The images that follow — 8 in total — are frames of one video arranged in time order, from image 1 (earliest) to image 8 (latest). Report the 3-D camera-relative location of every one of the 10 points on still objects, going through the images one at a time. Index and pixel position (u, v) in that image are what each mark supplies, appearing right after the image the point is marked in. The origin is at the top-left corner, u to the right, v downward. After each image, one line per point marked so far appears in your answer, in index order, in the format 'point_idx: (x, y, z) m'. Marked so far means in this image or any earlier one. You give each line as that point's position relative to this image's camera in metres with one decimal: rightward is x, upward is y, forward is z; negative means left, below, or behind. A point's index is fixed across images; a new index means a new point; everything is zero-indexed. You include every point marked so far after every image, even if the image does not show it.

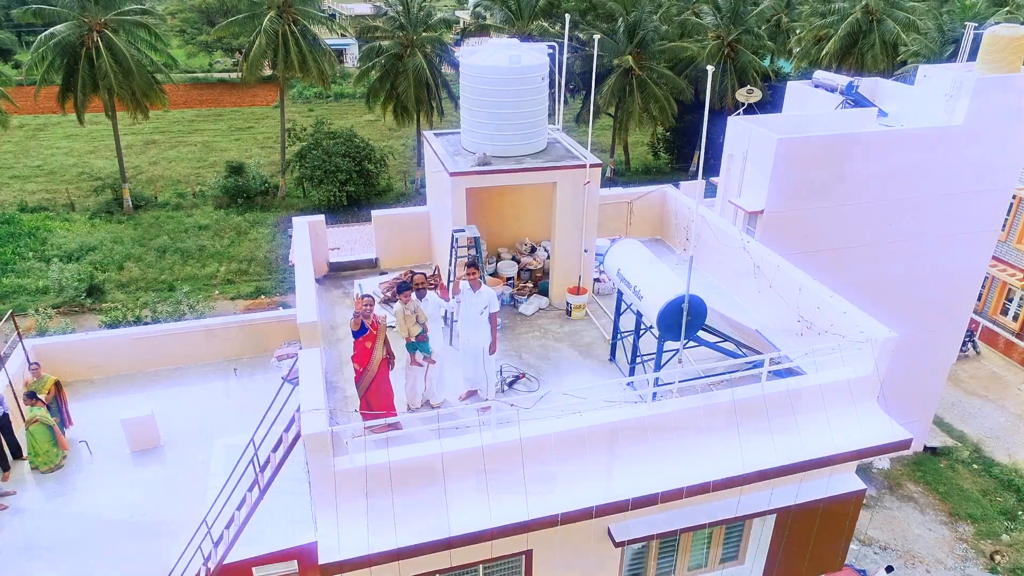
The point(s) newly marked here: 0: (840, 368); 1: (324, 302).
0: (+3.4, -0.8, +7.5) m
1: (-2.7, -0.3, +10.1) m
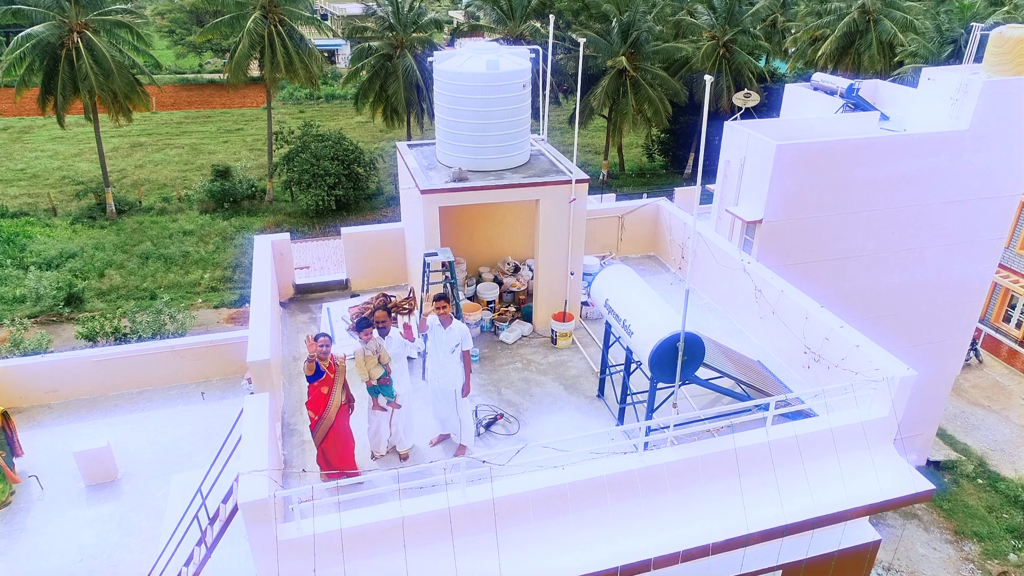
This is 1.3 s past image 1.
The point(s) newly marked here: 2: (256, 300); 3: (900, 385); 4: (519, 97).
0: (+3.2, -1.2, +6.8) m
1: (-3.0, -0.6, +9.3) m
2: (-3.0, -0.3, +8.1) m
3: (+3.6, -0.9, +6.5) m
4: (+0.1, +2.3, +8.7) m
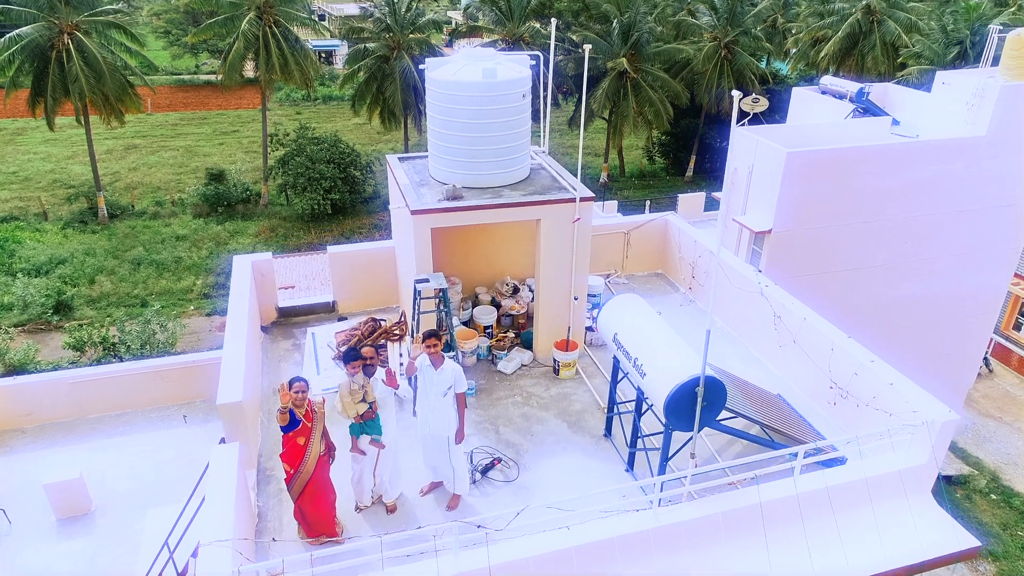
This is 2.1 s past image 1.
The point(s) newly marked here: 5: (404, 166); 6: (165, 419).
0: (+3.2, -1.4, +6.1) m
1: (-3.0, -0.9, +8.6) m
2: (-3.0, -0.6, +7.5) m
3: (+3.6, -1.2, +5.9) m
4: (0.0, +2.0, +8.1) m
5: (-1.4, +1.5, +9.1) m
6: (-4.7, -1.7, +9.8) m
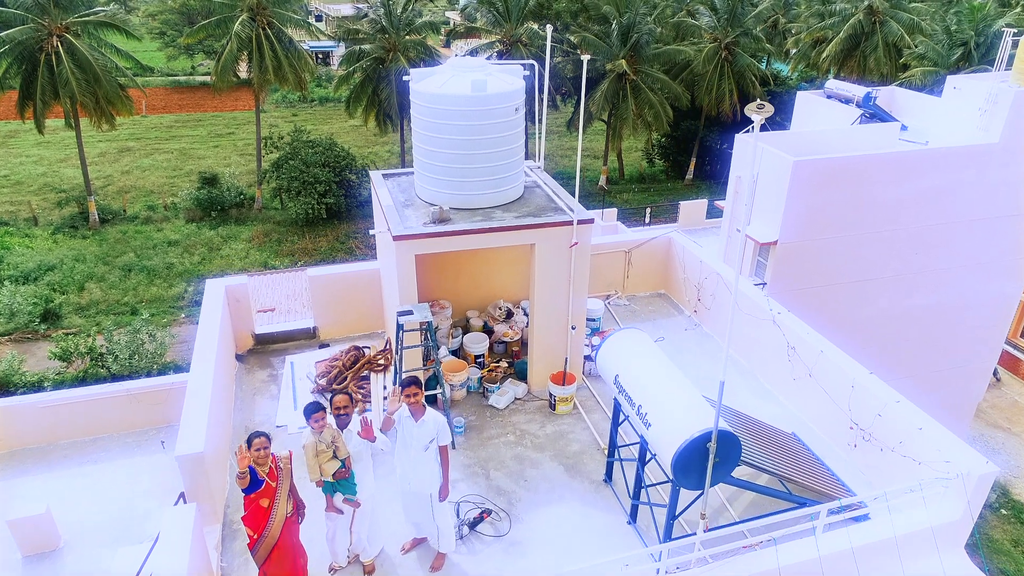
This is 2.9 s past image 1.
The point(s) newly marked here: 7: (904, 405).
0: (+3.1, -1.7, +5.5) m
1: (-3.1, -1.2, +8.0) m
2: (-3.1, -0.9, +6.9) m
3: (+3.5, -1.5, +5.3) m
4: (0.0, +1.7, +7.5) m
5: (-1.5, +1.2, +8.5) m
6: (-4.8, -2.0, +9.2) m
7: (+3.5, -1.0, +6.3) m
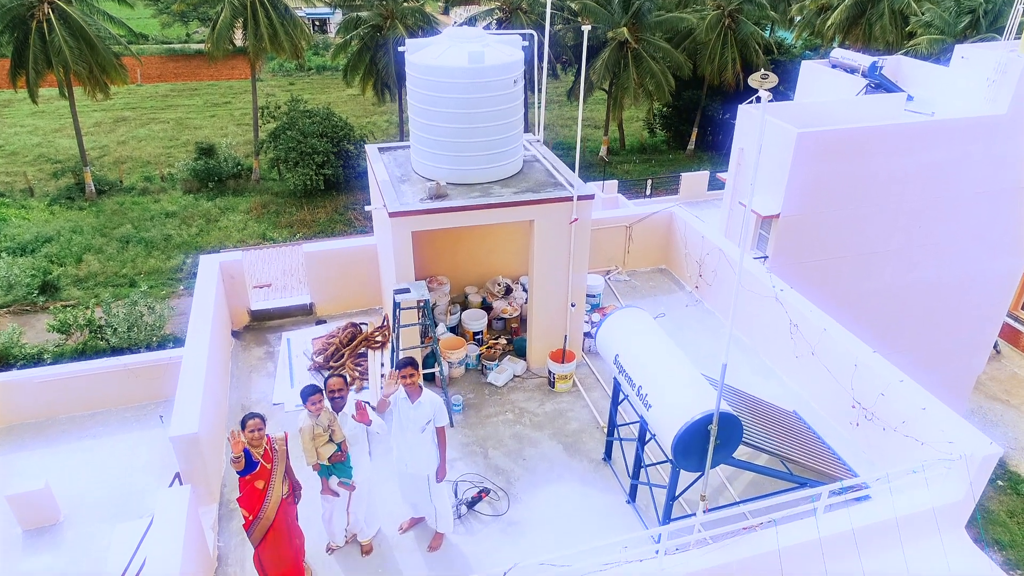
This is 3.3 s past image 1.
0: (+3.1, -1.6, +5.5) m
1: (-3.1, -0.9, +8.0) m
2: (-3.1, -0.6, +6.8) m
3: (+3.5, -1.3, +5.2) m
4: (0.0, +2.0, +7.3) m
5: (-1.5, +1.5, +8.3) m
6: (-4.8, -1.7, +9.2) m
7: (+3.4, -0.8, +6.2) m
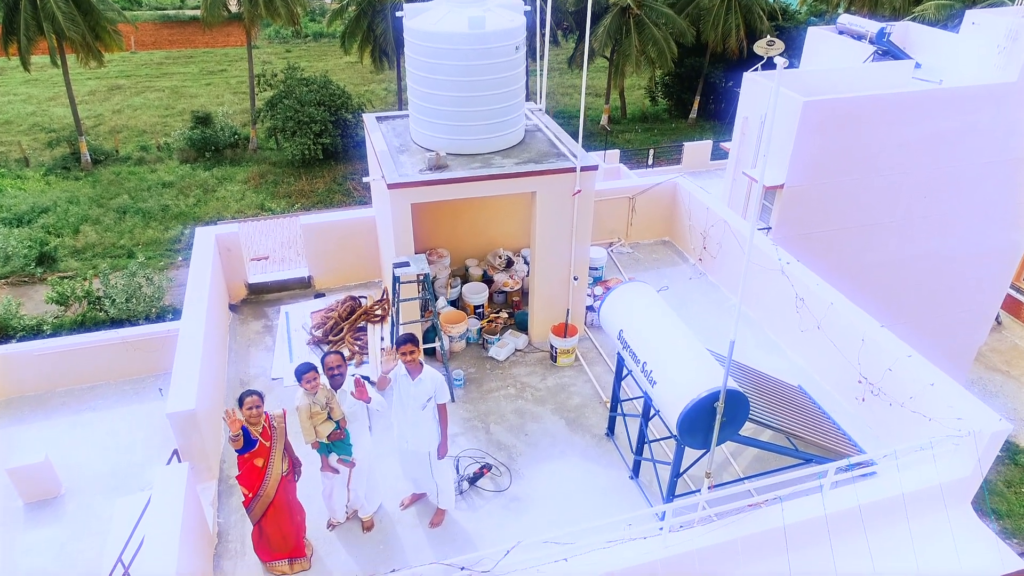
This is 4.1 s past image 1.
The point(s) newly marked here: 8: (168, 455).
0: (+3.1, -1.4, +5.4) m
1: (-3.1, -0.6, +7.9) m
2: (-3.1, -0.4, +6.7) m
3: (+3.5, -1.1, +5.2) m
4: (0.0, +2.3, +7.1) m
5: (-1.5, +1.8, +8.2) m
6: (-4.8, -1.4, +9.1) m
7: (+3.5, -0.6, +6.1) m
8: (-3.9, -1.9, +8.0) m
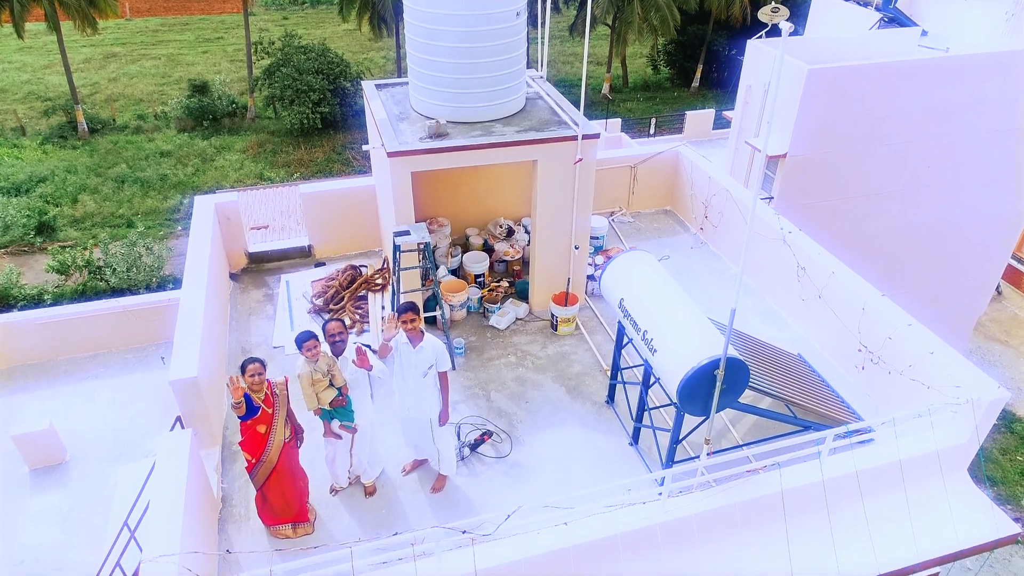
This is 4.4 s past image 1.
0: (+3.1, -1.1, +5.4) m
1: (-3.1, -0.3, +7.9) m
2: (-3.1, -0.1, +6.7) m
3: (+3.5, -0.9, +5.2) m
4: (0.0, +2.6, +7.0) m
5: (-1.5, +2.2, +8.1) m
6: (-4.8, -0.9, +9.2) m
7: (+3.5, -0.3, +6.1) m
8: (-3.9, -1.5, +8.0) m
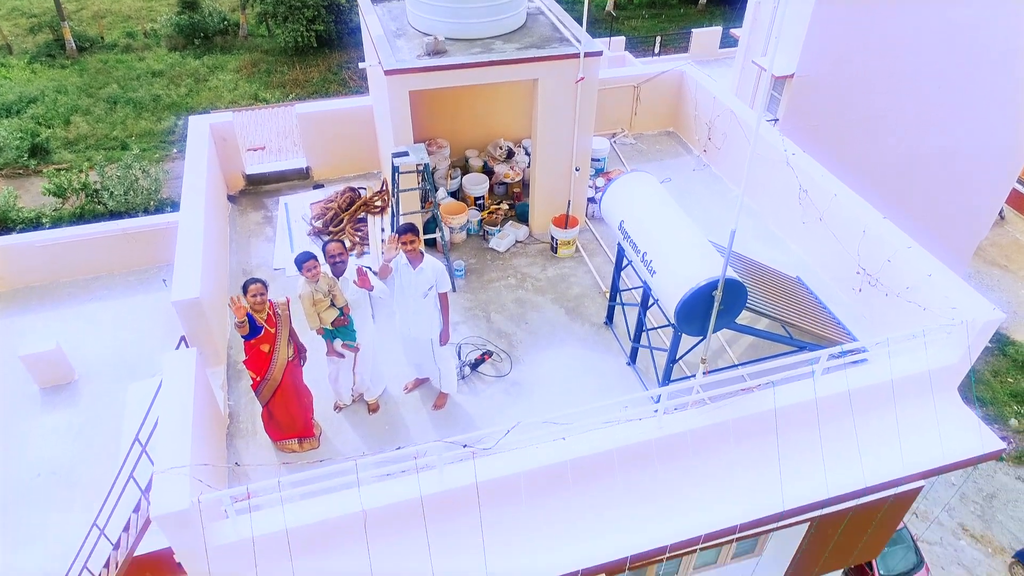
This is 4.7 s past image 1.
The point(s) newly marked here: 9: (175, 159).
0: (+3.1, -0.5, +5.5) m
1: (-3.1, +0.6, +7.9) m
2: (-3.1, +0.6, +6.7) m
3: (+3.5, -0.3, +5.3) m
4: (0.0, +3.3, +6.7) m
5: (-1.5, +3.0, +7.8) m
6: (-4.8, +0.1, +9.2) m
7: (+3.5, +0.3, +6.1) m
8: (-3.9, -0.6, +8.2) m
9: (-9.2, +3.5, +19.5) m
